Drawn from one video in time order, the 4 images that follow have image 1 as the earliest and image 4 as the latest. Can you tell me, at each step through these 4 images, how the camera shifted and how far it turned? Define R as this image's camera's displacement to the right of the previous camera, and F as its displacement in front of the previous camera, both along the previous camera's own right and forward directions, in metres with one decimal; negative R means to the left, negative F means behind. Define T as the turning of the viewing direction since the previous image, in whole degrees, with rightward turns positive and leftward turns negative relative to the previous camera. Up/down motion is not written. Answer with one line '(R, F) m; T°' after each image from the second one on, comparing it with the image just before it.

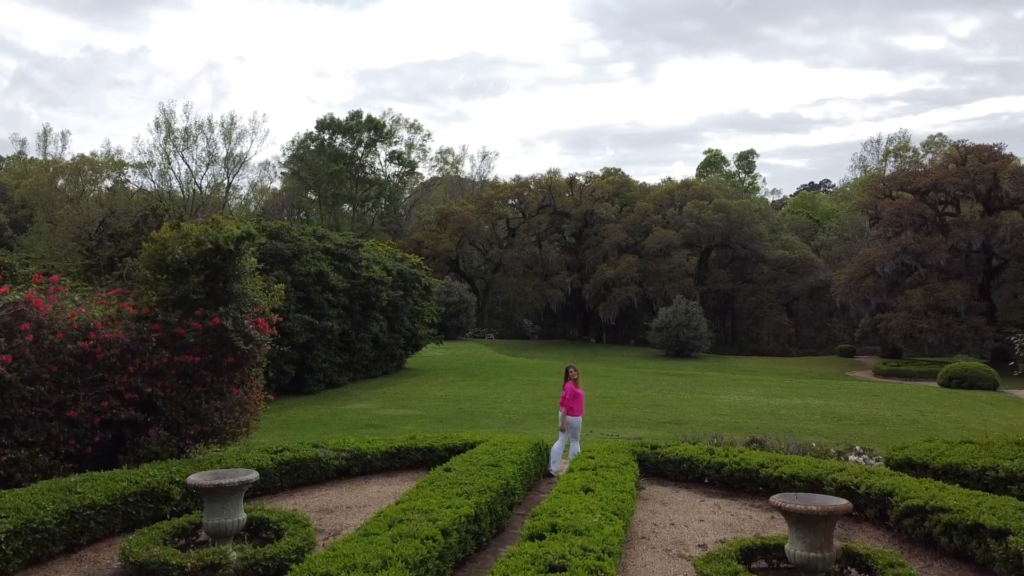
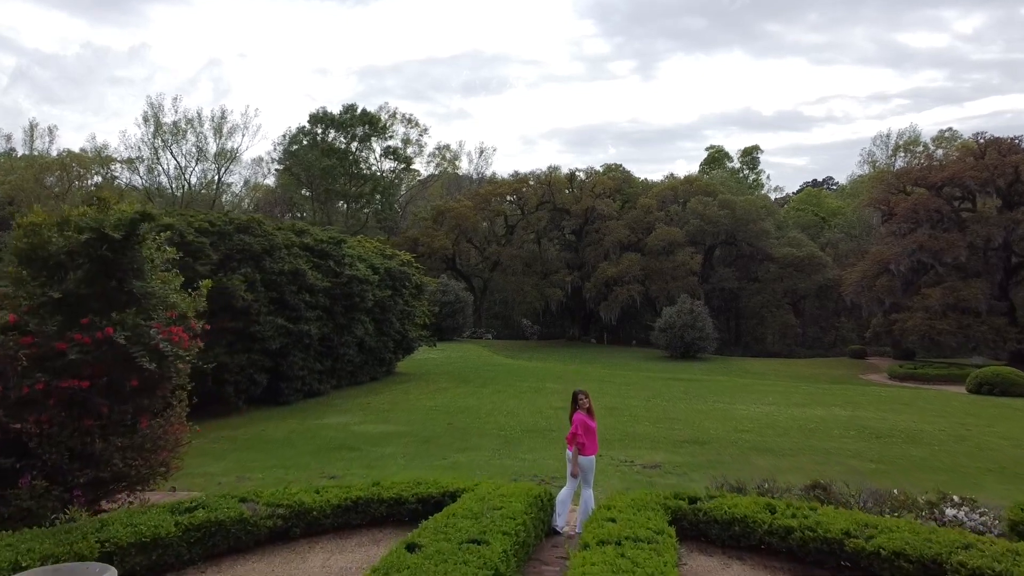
(0.0, +1.6) m; 0°
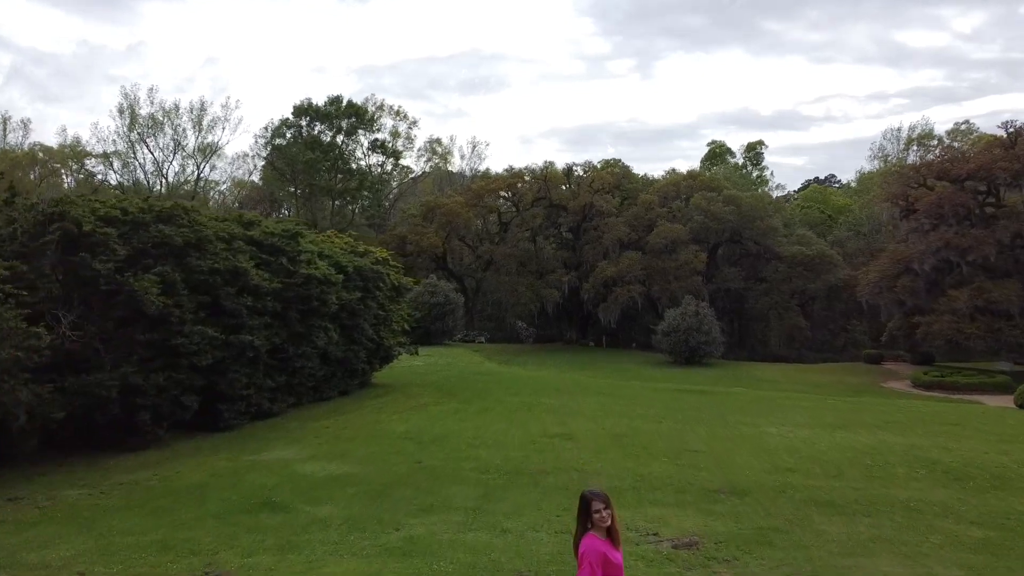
(+0.2, +2.5) m; 0°
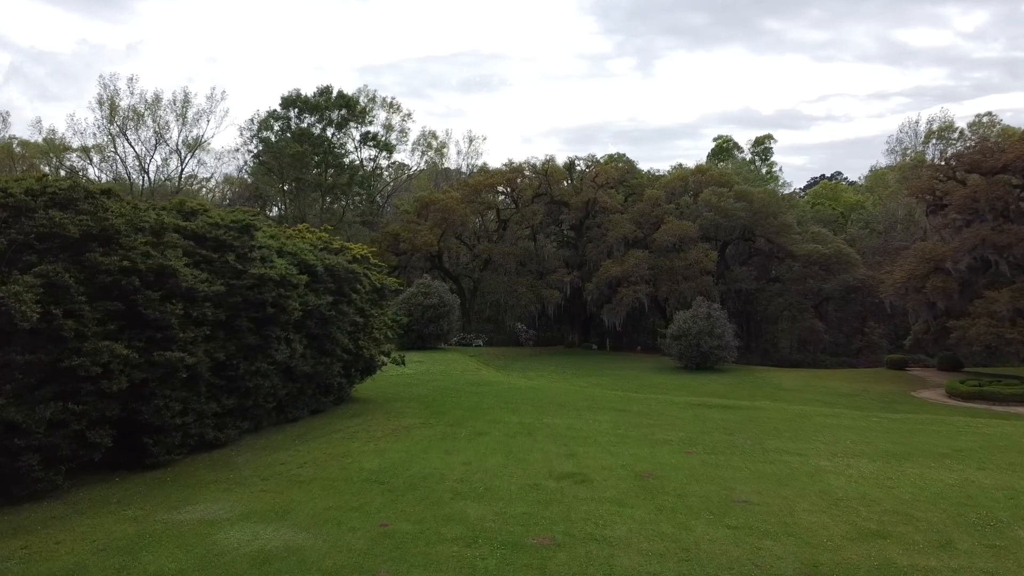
(0.0, +2.4) m; 0°
